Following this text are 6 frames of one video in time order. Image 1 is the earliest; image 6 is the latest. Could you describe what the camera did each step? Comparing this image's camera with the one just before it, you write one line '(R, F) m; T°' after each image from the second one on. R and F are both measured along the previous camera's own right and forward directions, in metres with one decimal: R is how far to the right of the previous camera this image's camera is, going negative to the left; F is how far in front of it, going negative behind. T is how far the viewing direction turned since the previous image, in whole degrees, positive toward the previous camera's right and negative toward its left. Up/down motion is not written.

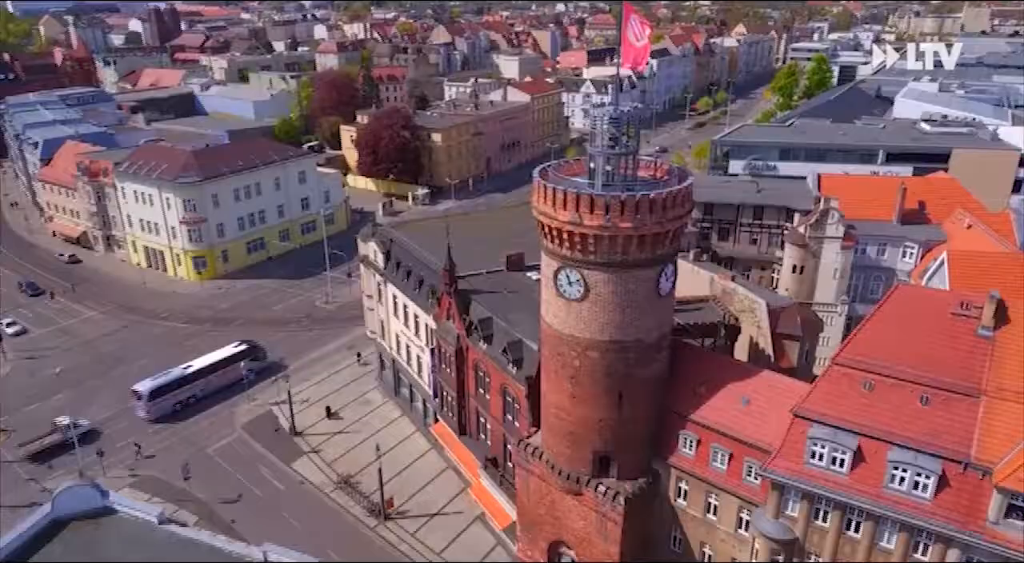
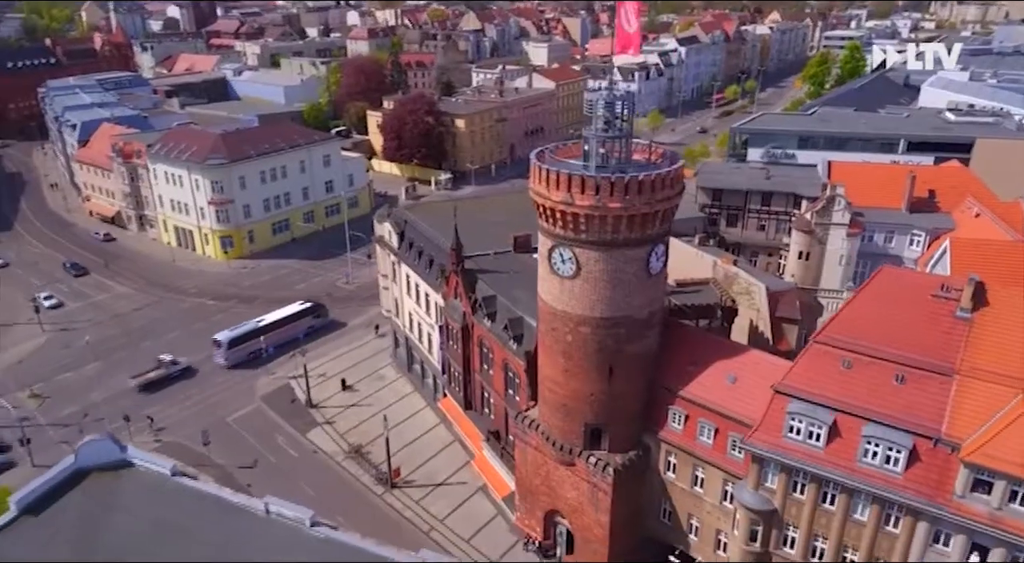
(+1.5, -1.4) m; -2°
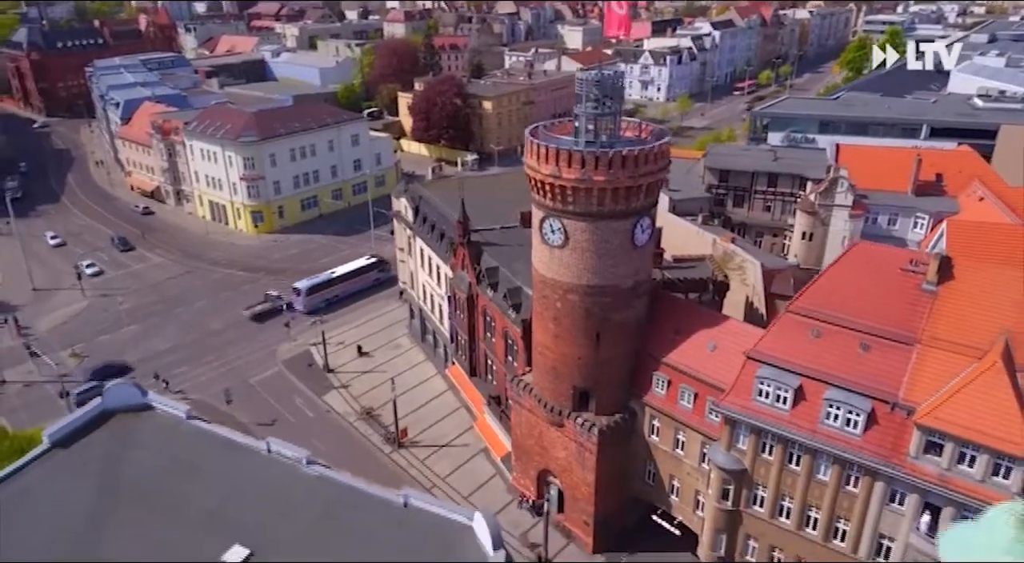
(+2.1, -2.0) m; -3°
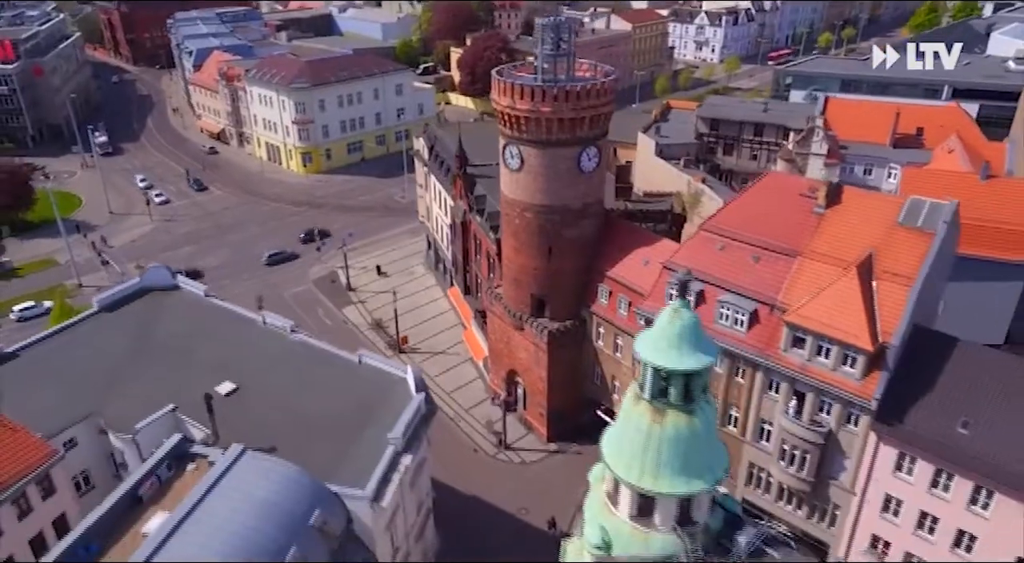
(+5.9, -5.7) m; -5°
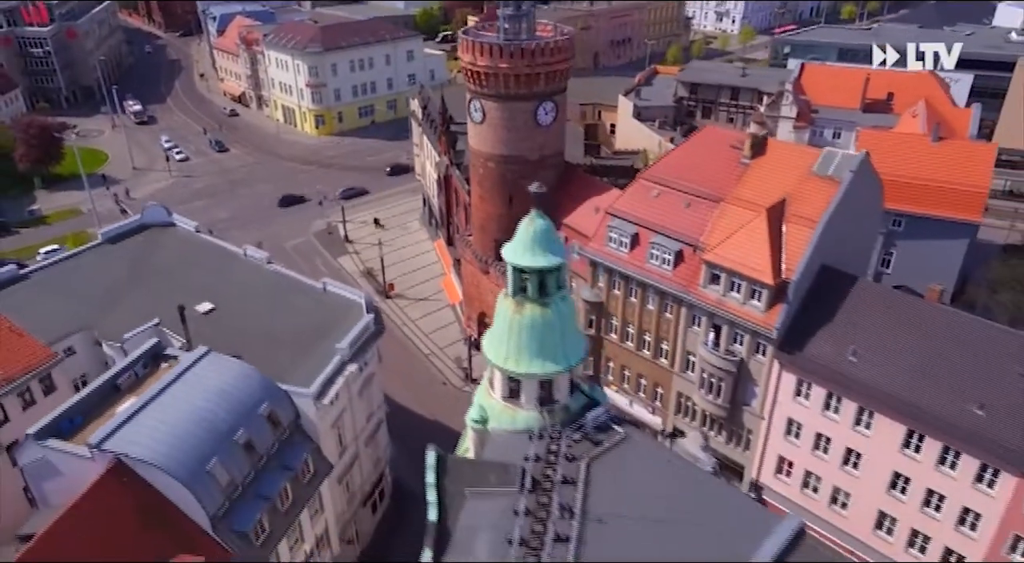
(+4.2, -3.4) m; -3°
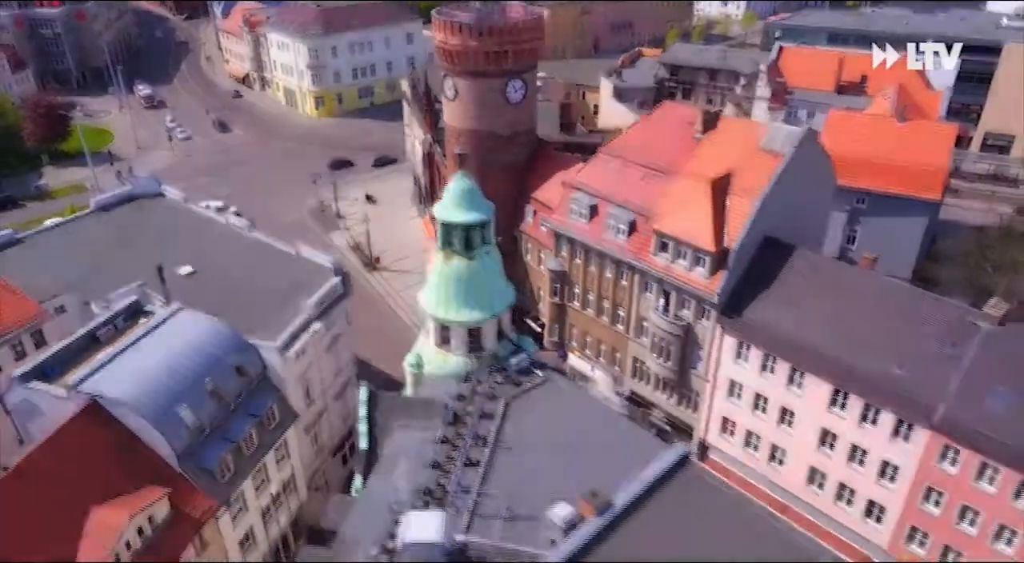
(+2.7, -2.0) m; -1°
